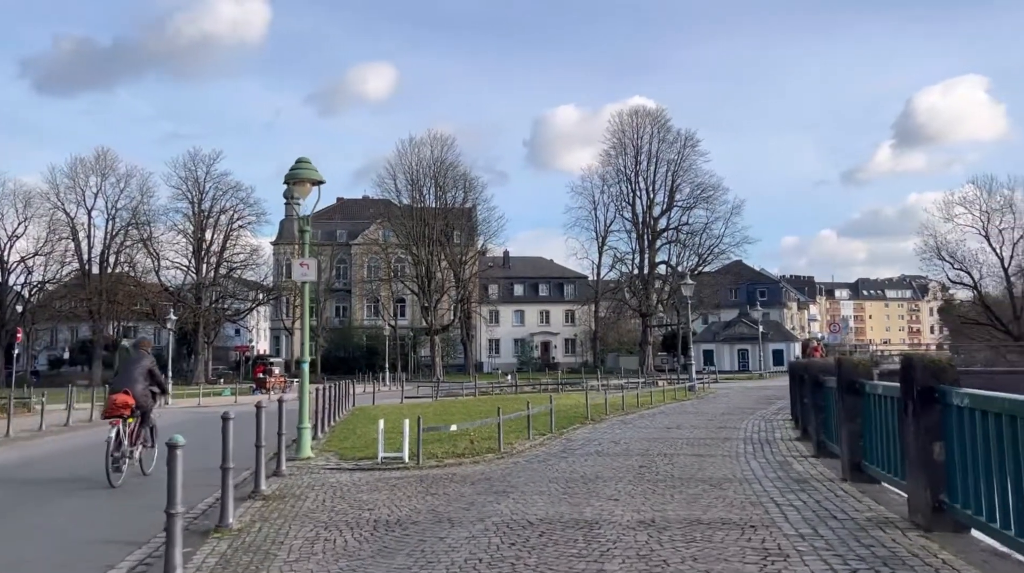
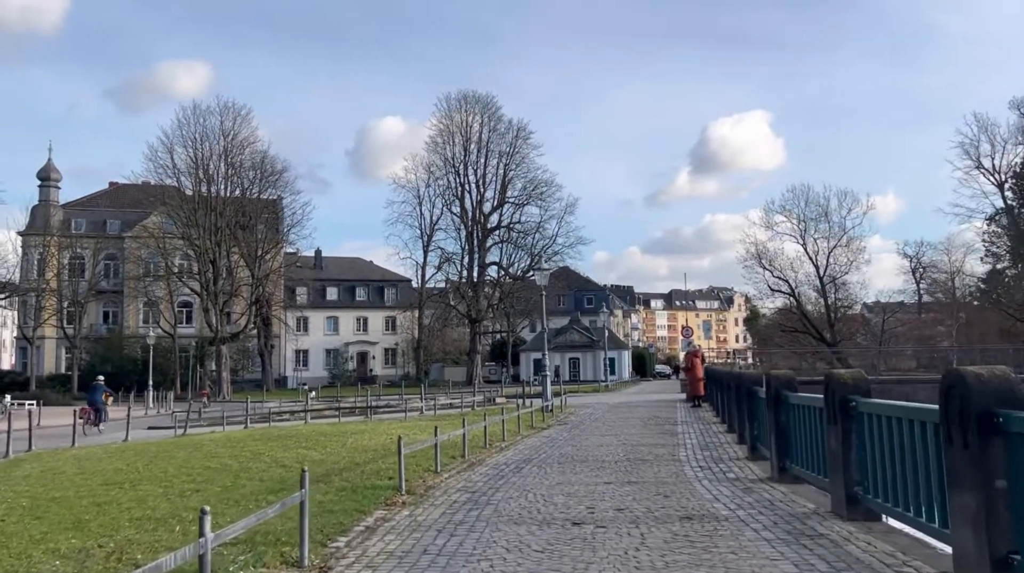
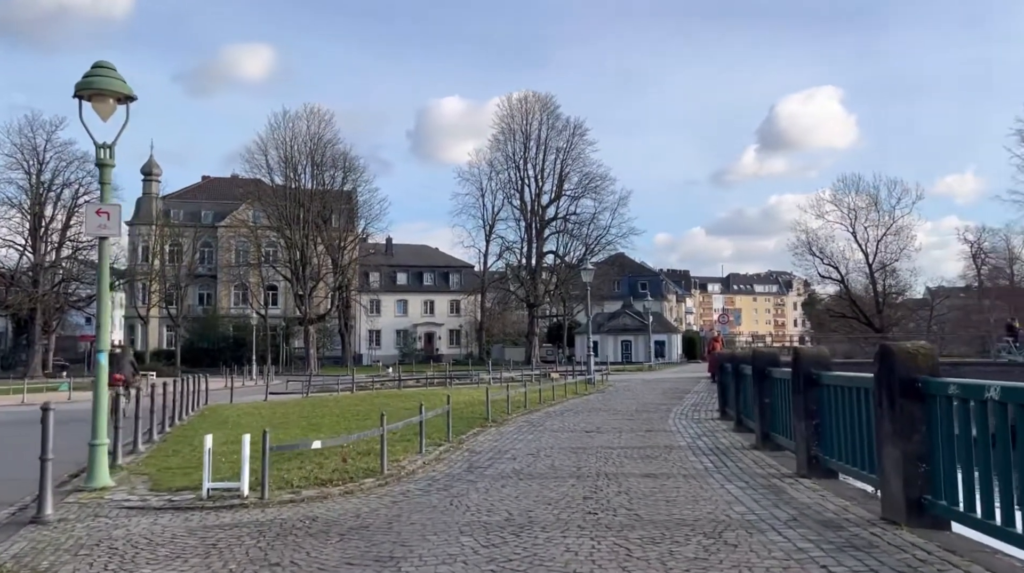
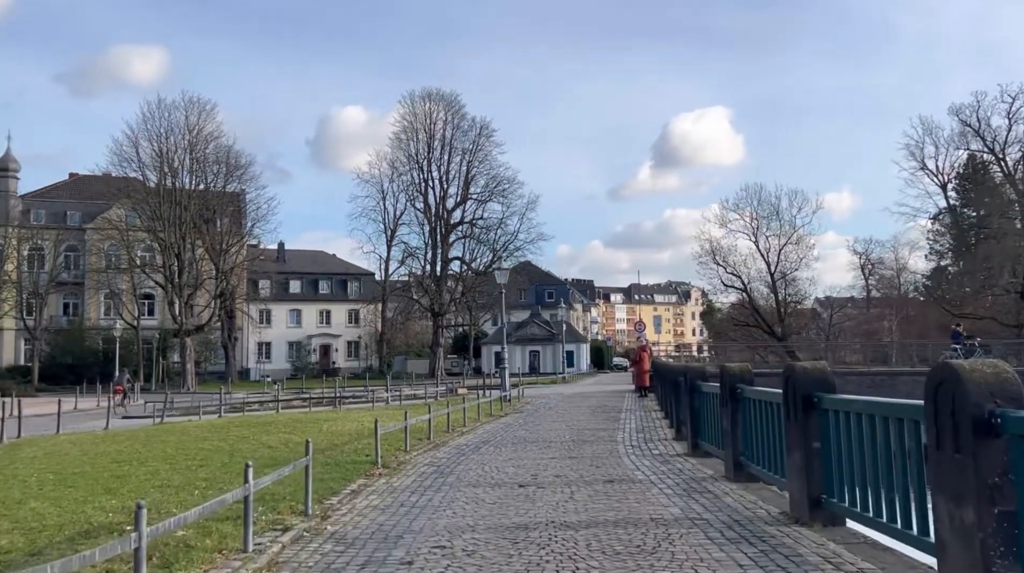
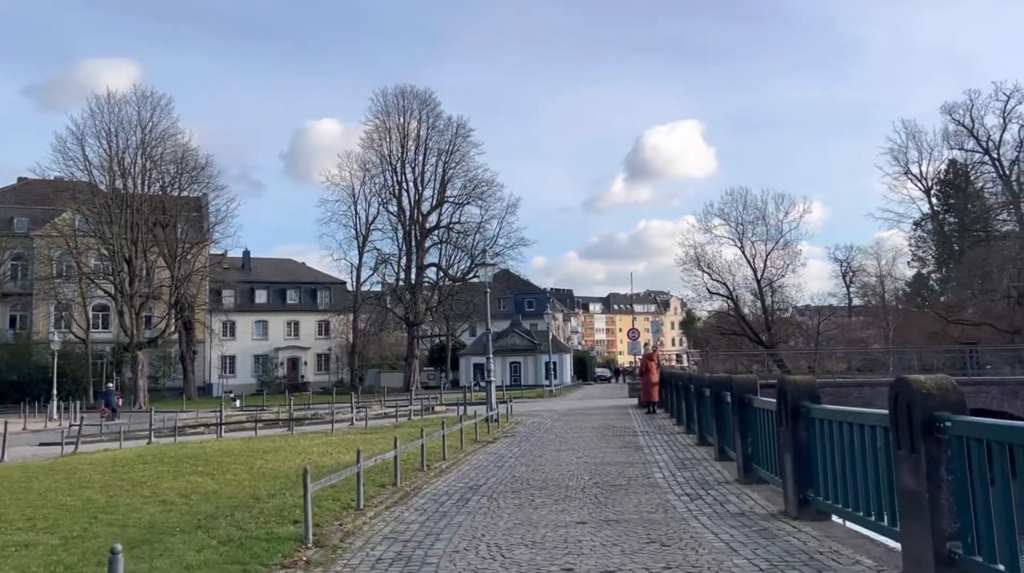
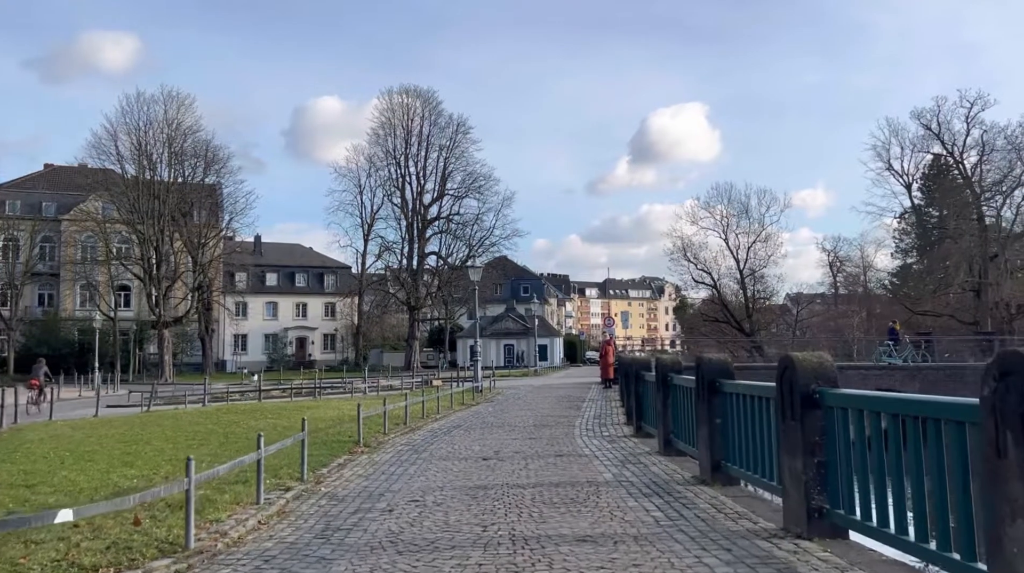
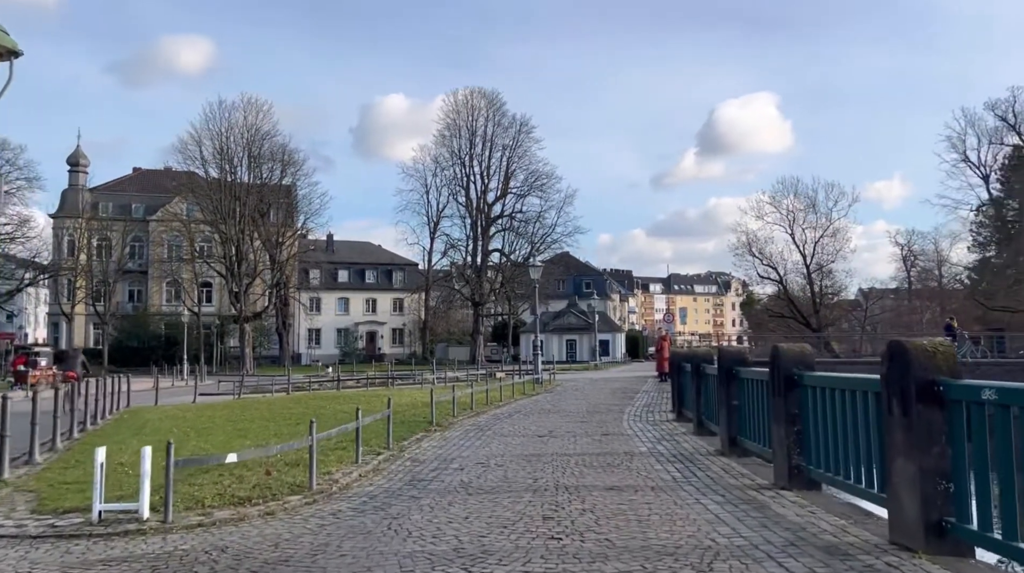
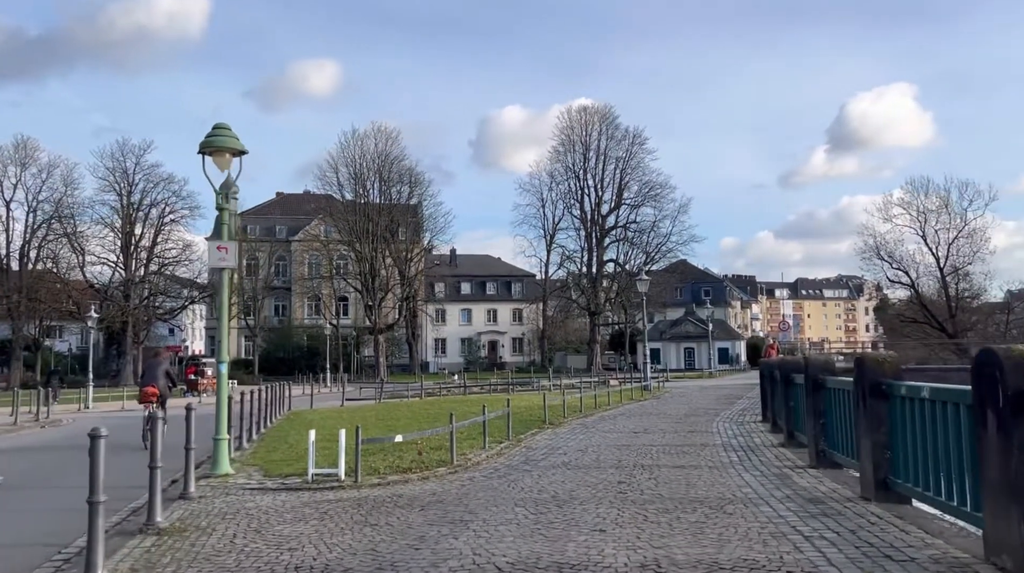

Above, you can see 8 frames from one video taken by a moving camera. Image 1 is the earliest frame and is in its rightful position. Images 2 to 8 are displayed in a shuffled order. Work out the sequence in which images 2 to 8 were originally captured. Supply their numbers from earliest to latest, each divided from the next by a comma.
8, 3, 7, 6, 4, 2, 5
